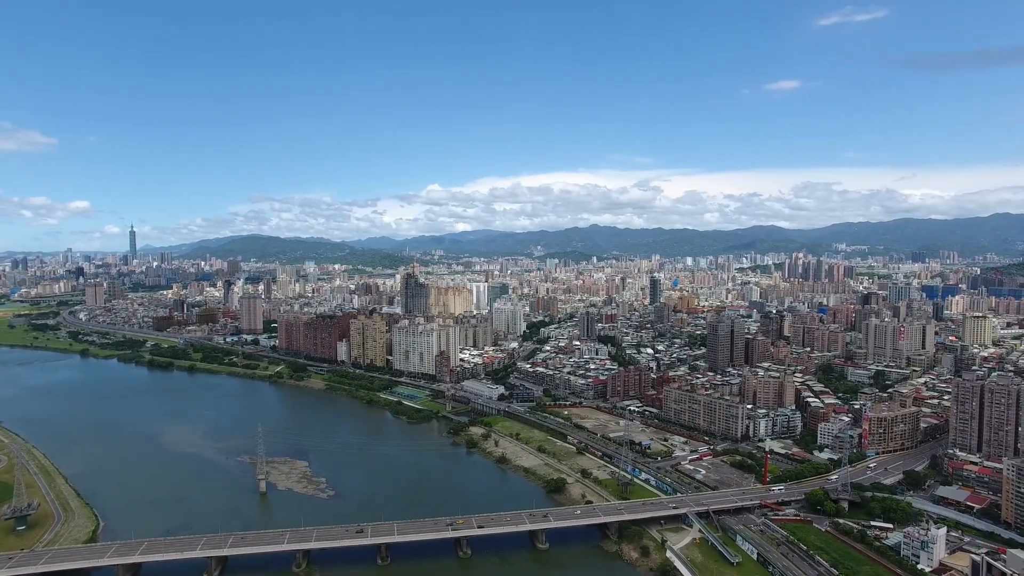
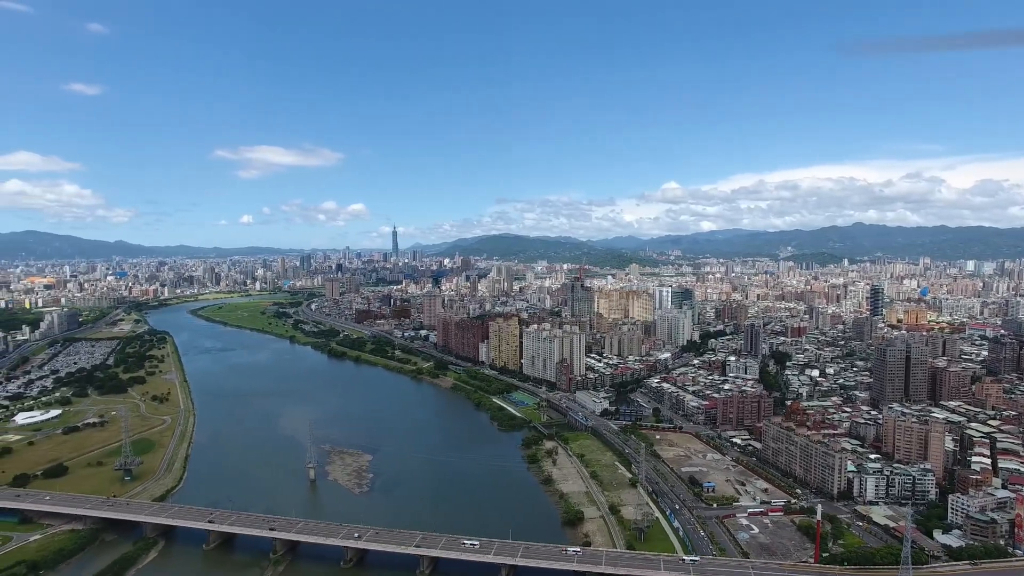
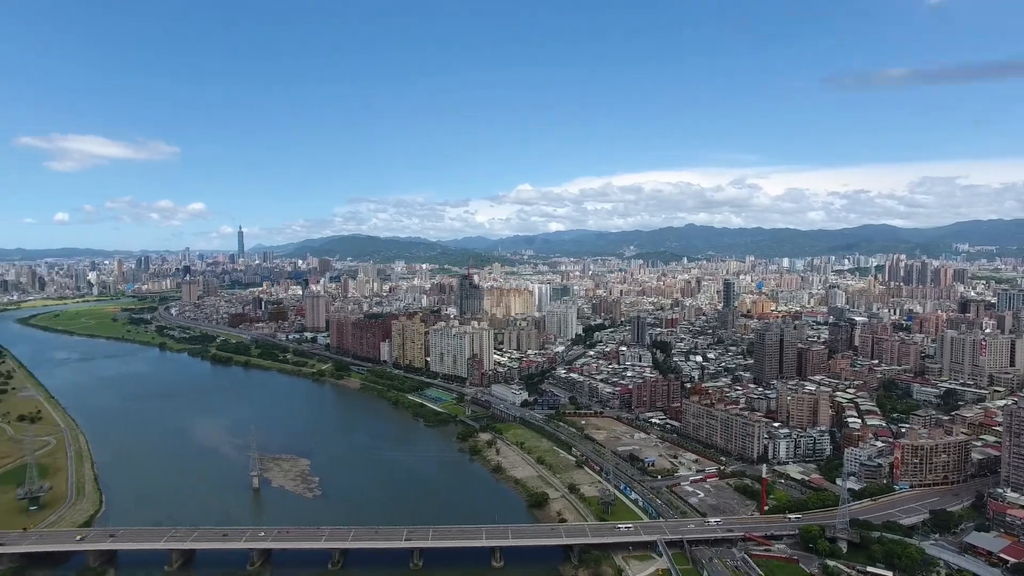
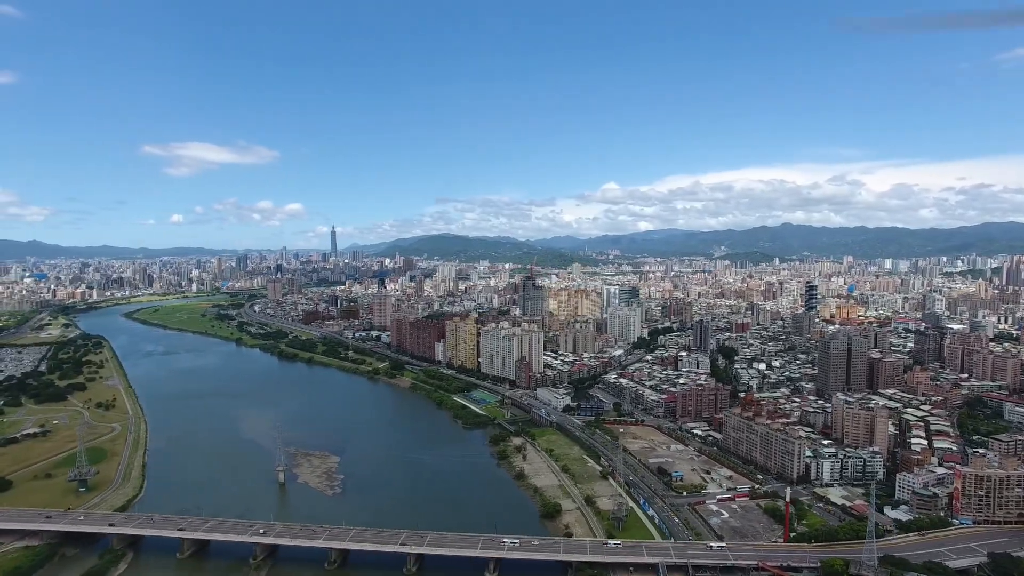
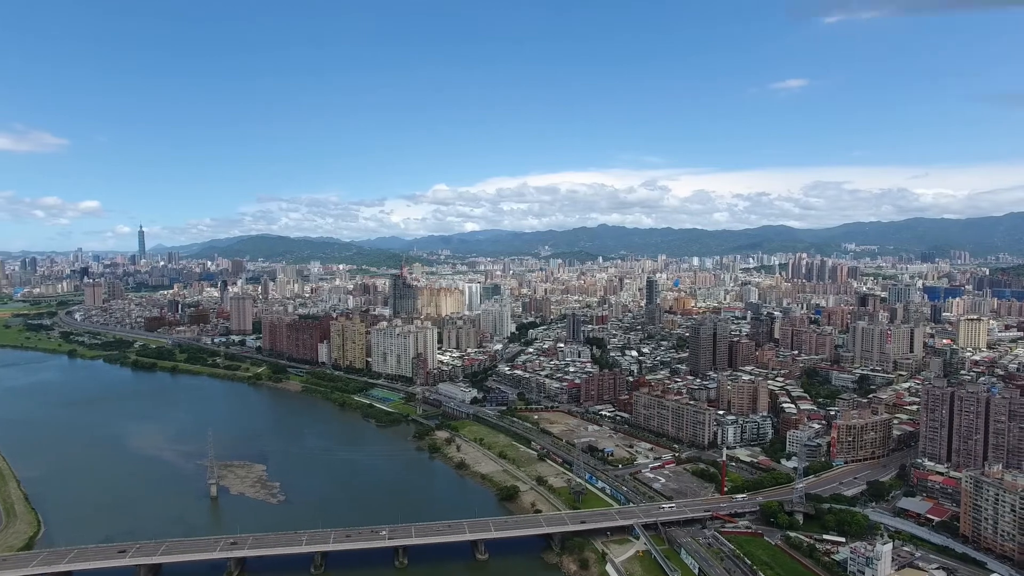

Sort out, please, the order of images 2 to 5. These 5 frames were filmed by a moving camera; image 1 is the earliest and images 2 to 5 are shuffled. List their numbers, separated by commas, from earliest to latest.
5, 3, 4, 2
